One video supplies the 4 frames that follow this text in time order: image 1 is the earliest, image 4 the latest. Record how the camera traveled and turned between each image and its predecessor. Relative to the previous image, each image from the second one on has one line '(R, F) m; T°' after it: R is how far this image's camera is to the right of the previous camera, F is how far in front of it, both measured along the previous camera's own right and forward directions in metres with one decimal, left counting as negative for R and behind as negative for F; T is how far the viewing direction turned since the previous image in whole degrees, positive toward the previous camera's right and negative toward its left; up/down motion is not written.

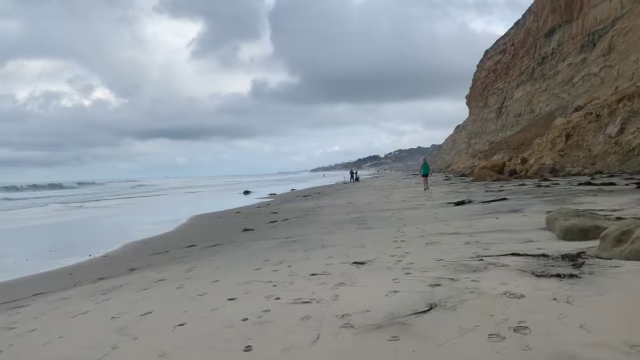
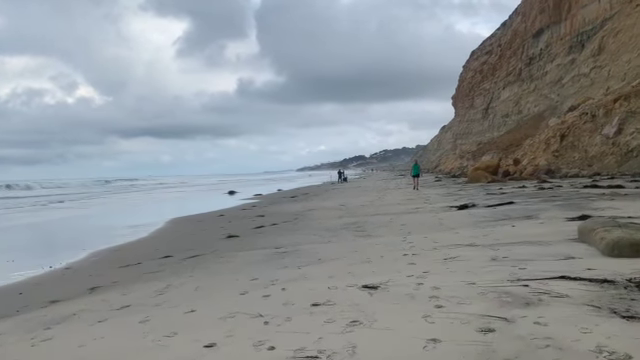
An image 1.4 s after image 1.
(-0.1, +1.0) m; +2°
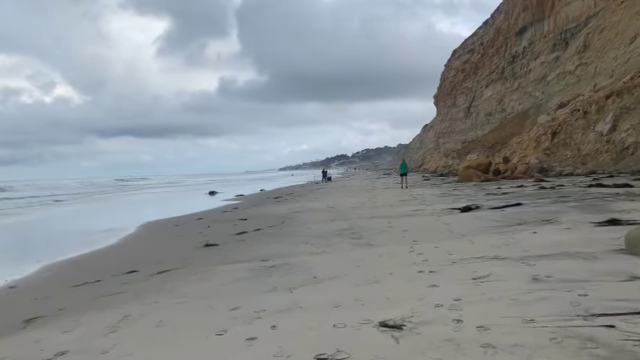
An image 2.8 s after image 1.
(-0.1, +1.0) m; +2°
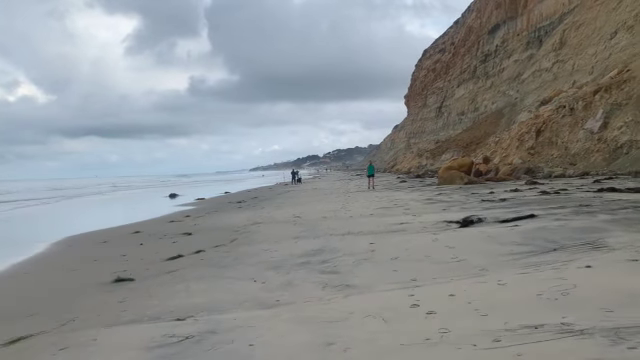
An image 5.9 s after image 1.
(+0.1, +2.2) m; +3°
